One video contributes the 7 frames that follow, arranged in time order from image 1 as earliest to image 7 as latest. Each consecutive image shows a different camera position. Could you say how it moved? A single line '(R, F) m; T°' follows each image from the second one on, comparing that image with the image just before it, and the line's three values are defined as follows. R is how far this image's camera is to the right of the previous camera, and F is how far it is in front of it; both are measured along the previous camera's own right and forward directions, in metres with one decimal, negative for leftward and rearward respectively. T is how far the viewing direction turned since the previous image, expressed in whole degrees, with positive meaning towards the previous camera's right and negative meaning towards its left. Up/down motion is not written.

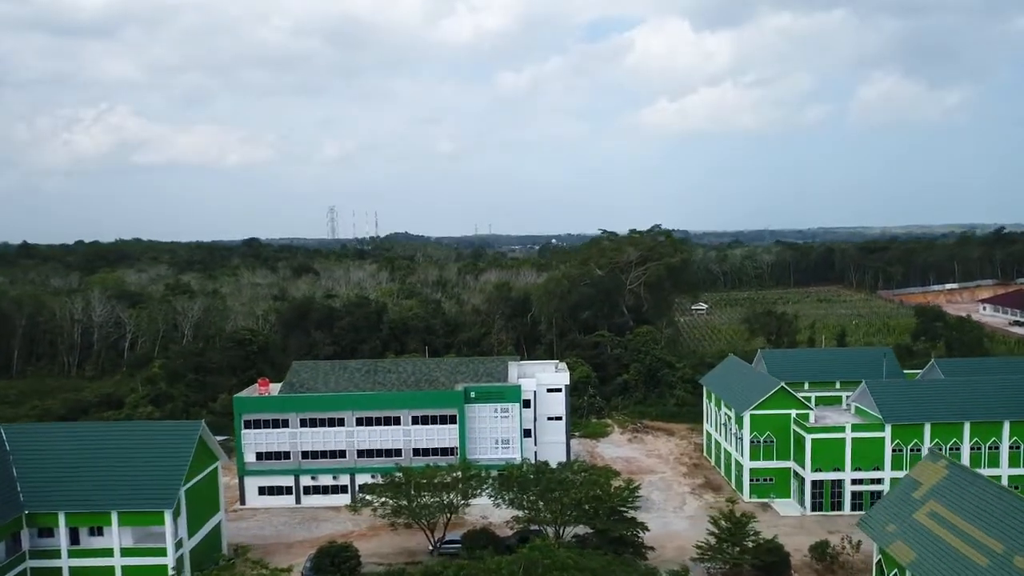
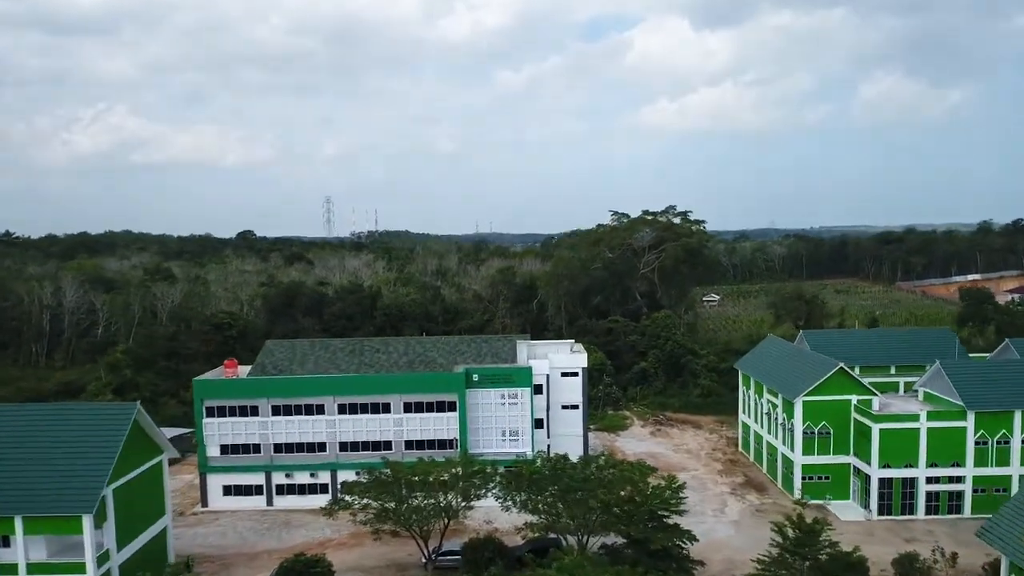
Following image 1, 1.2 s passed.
(-0.4, +5.2) m; 0°
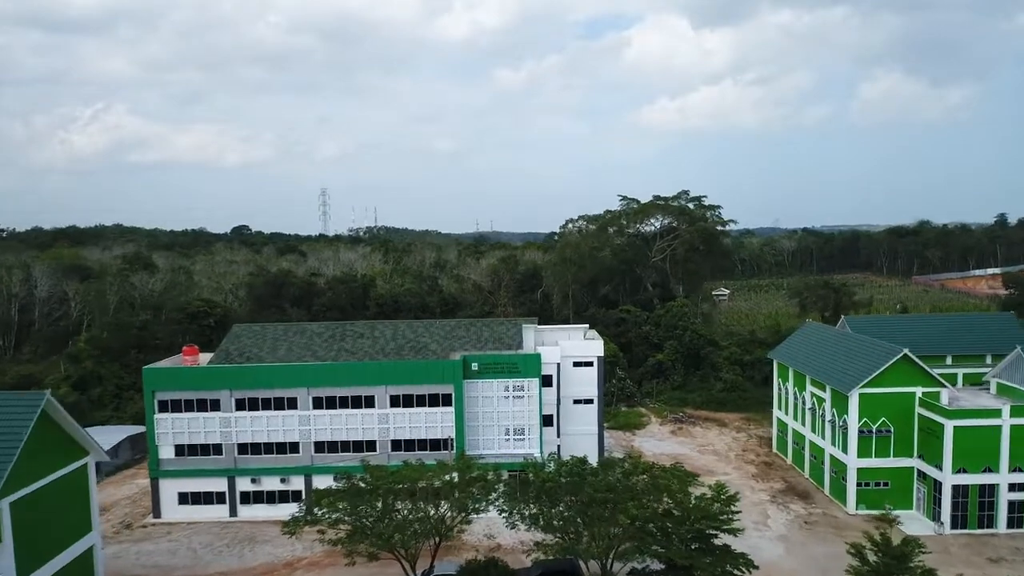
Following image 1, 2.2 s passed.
(-0.2, +4.3) m; 0°
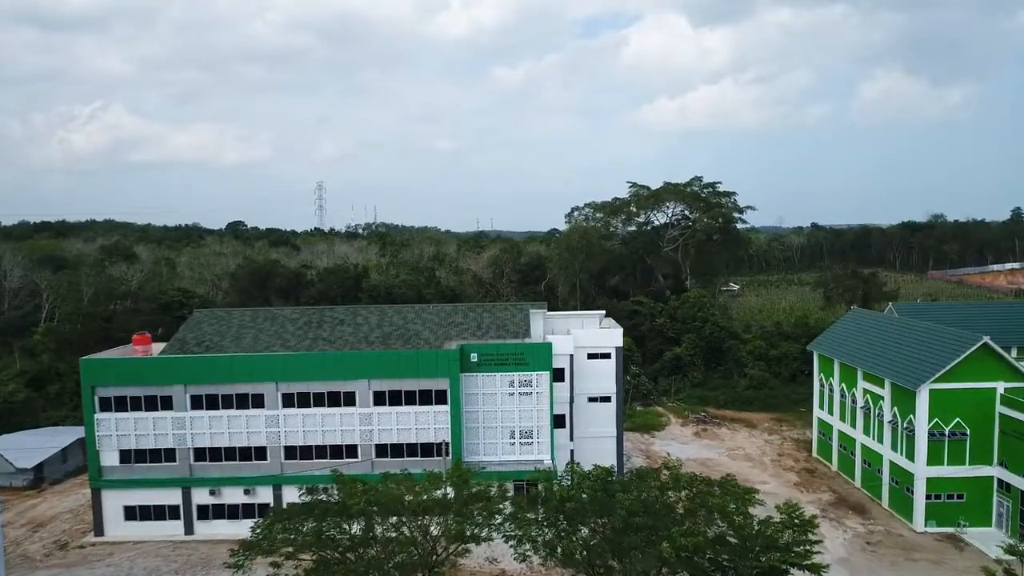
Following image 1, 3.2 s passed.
(-0.2, +3.8) m; 0°
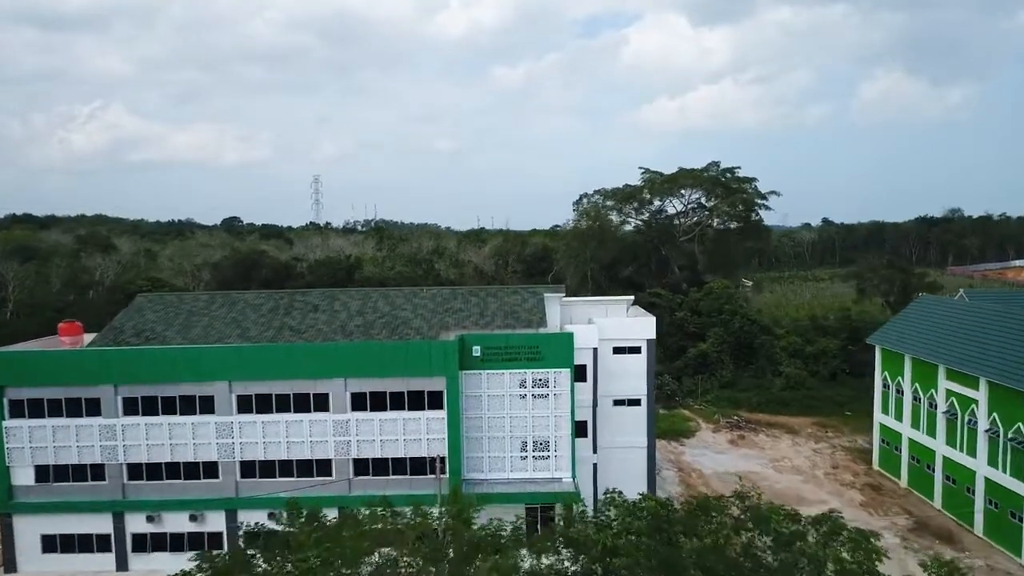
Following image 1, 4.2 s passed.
(-0.3, +4.2) m; 0°
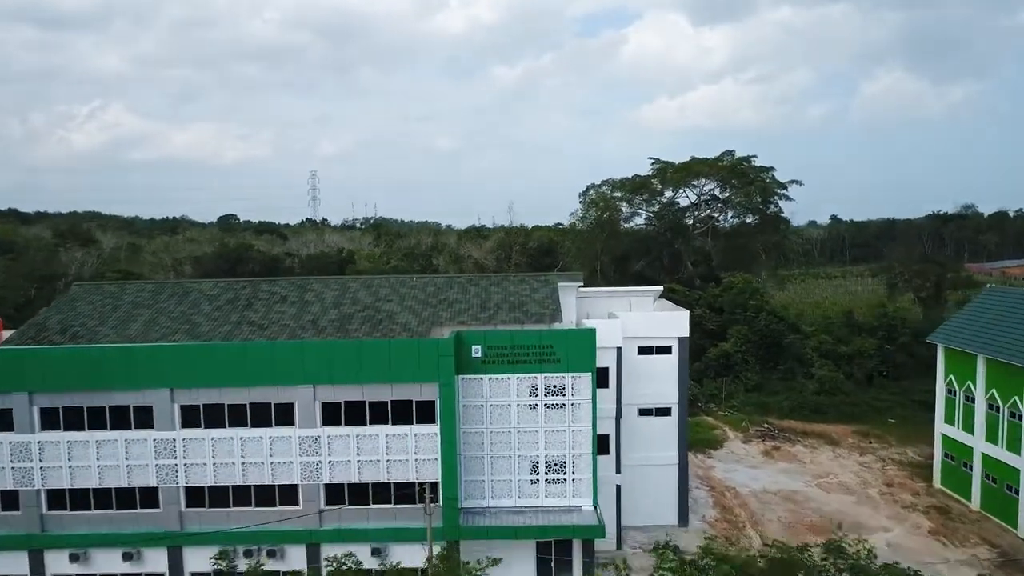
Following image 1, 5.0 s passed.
(-0.2, +3.2) m; 0°
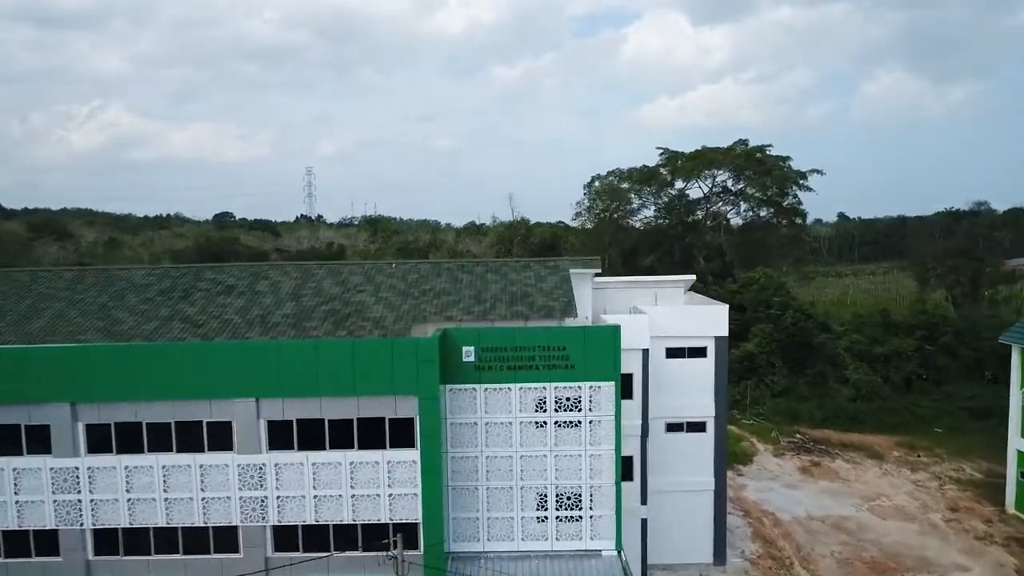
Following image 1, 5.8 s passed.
(0.0, +3.0) m; 0°
